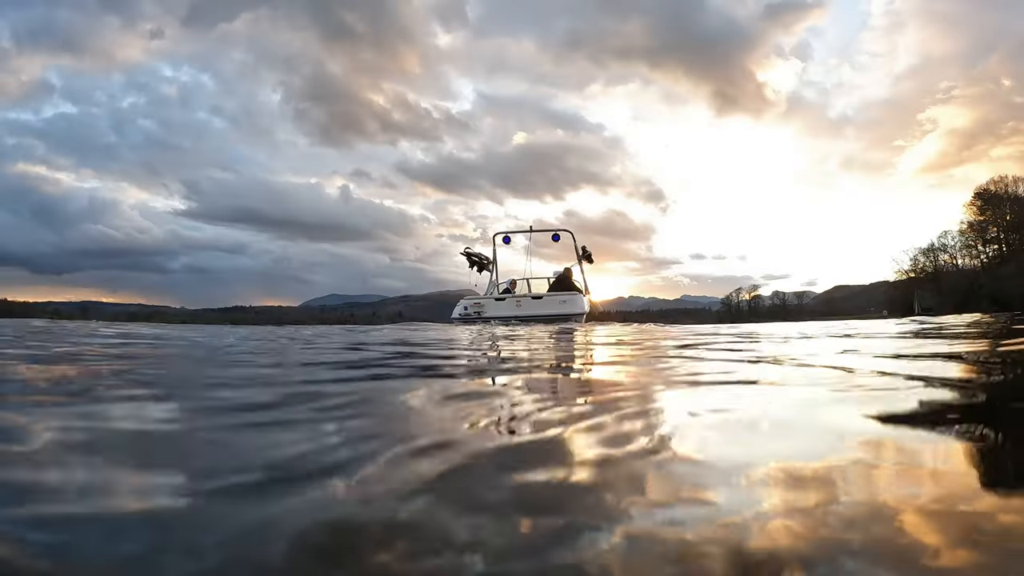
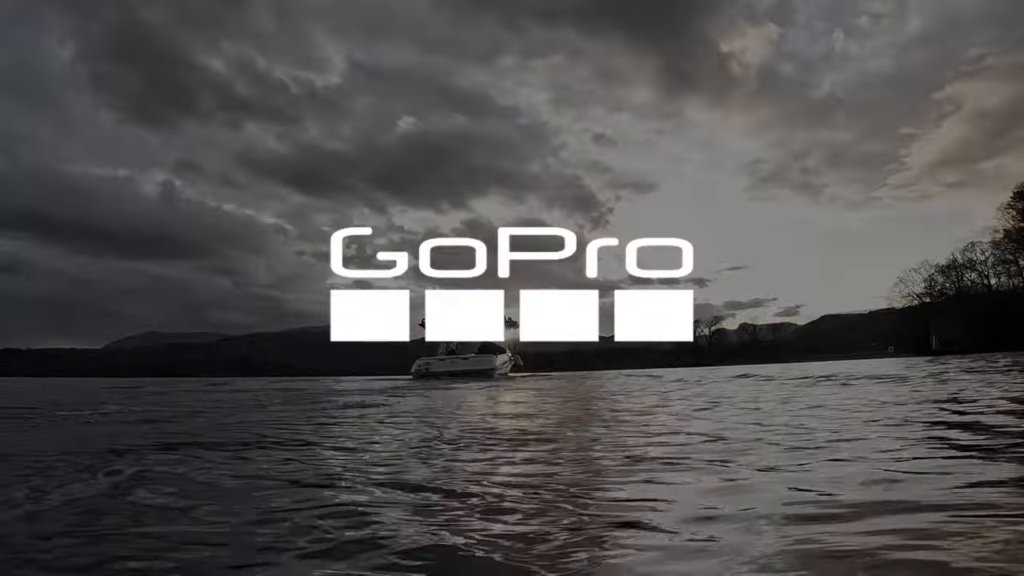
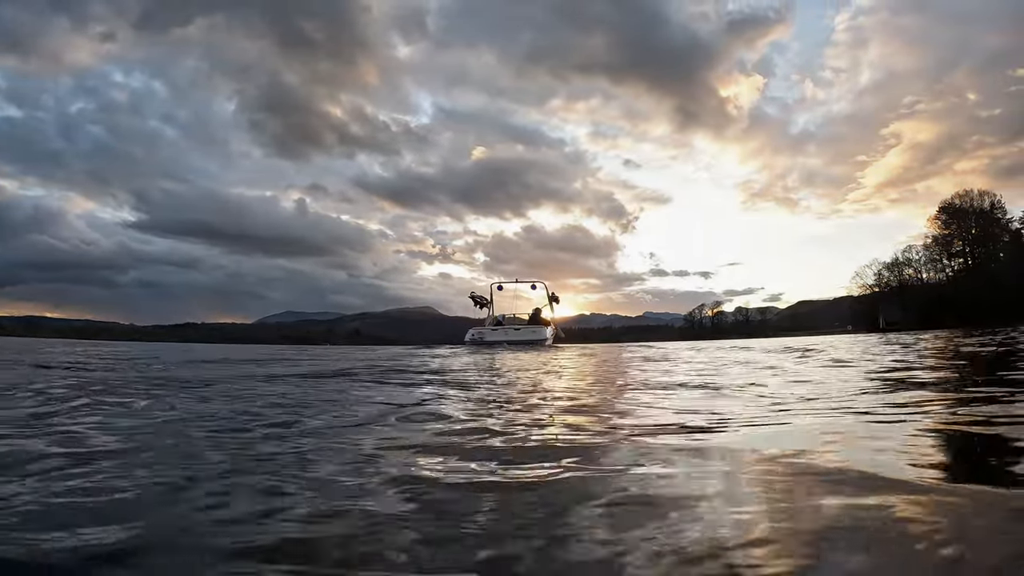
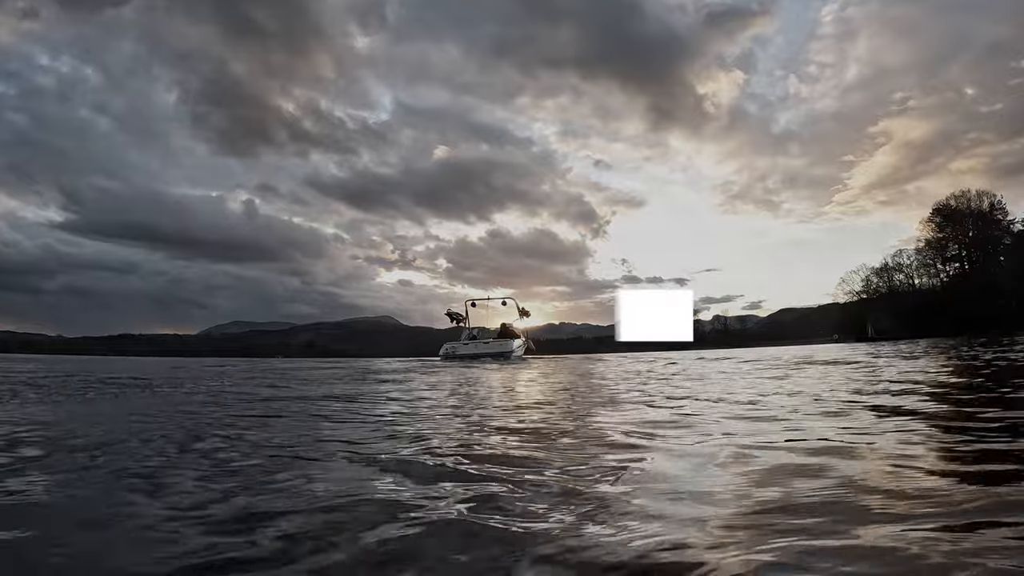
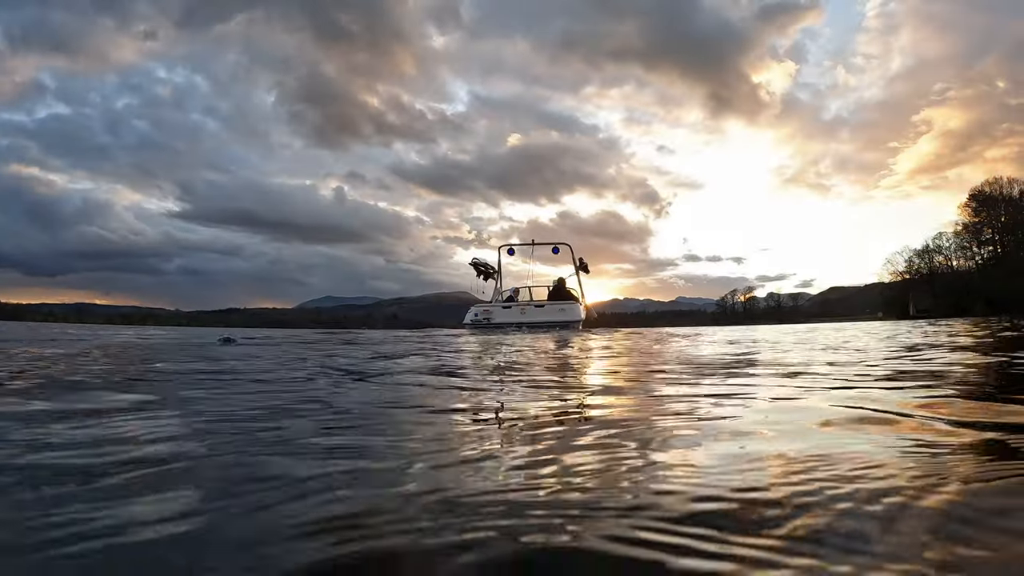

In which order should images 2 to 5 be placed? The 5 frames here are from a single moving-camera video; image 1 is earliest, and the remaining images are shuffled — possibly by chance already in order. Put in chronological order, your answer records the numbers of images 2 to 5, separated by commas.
5, 3, 4, 2
